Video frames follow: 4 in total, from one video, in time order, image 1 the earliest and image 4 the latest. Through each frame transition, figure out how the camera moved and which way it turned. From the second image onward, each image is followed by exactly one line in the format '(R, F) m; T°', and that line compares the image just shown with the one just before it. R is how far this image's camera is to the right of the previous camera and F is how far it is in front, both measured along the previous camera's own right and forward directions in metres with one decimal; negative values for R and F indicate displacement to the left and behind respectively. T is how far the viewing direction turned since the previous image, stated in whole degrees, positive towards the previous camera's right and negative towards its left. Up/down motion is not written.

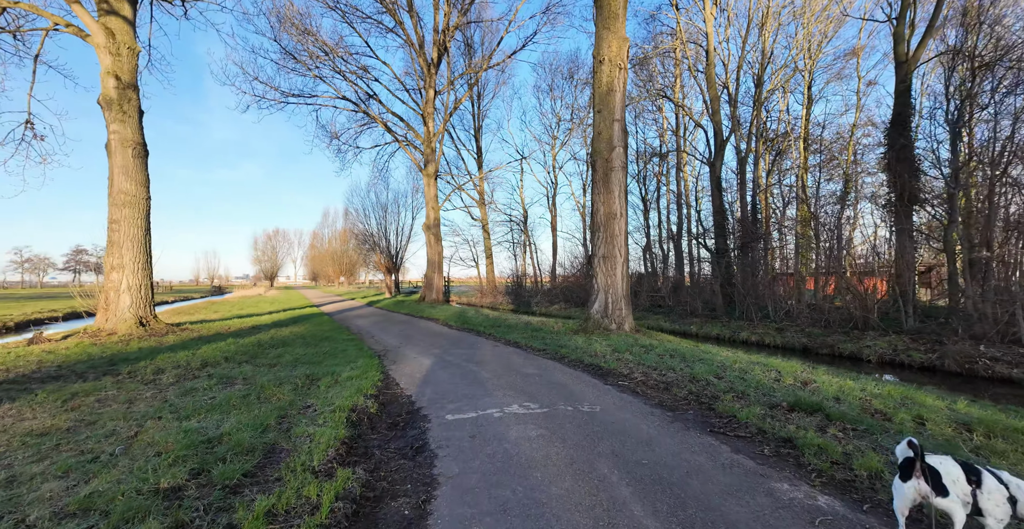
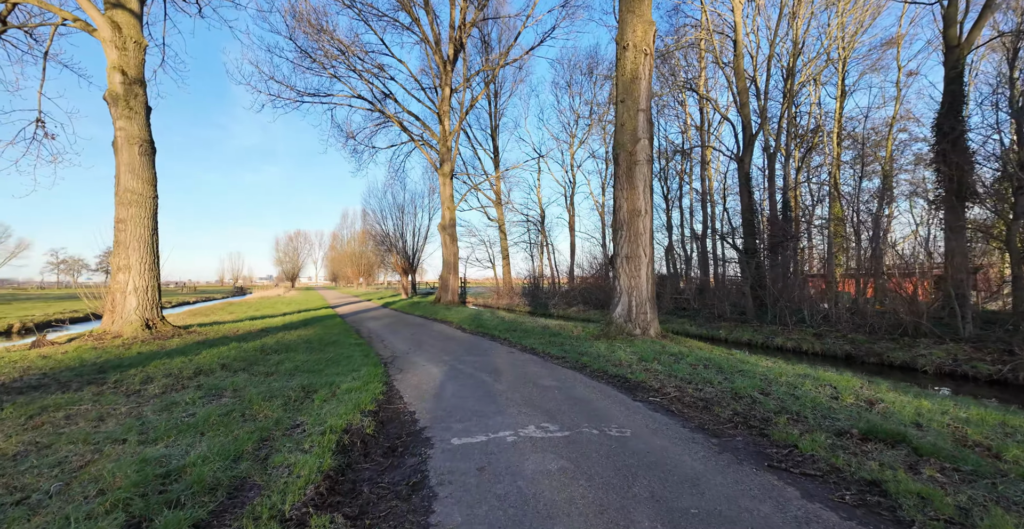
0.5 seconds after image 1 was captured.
(0.0, +0.6) m; -2°
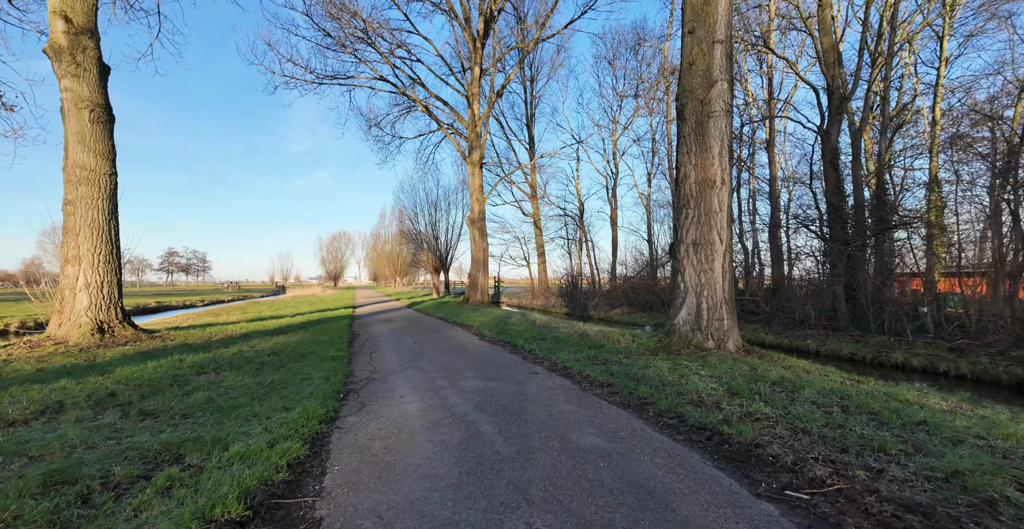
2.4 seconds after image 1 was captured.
(+0.2, +2.4) m; -5°
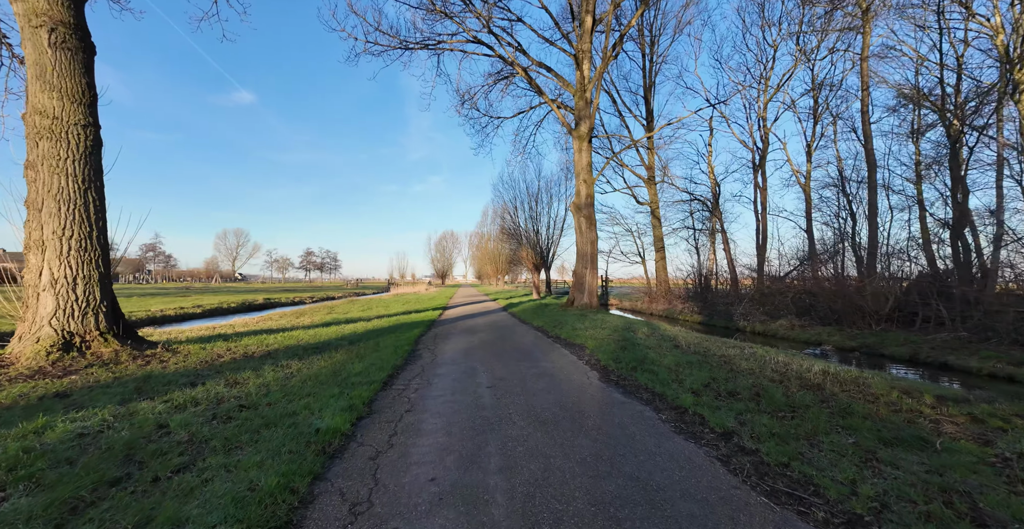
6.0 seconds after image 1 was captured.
(-0.6, +4.0) m; -14°
